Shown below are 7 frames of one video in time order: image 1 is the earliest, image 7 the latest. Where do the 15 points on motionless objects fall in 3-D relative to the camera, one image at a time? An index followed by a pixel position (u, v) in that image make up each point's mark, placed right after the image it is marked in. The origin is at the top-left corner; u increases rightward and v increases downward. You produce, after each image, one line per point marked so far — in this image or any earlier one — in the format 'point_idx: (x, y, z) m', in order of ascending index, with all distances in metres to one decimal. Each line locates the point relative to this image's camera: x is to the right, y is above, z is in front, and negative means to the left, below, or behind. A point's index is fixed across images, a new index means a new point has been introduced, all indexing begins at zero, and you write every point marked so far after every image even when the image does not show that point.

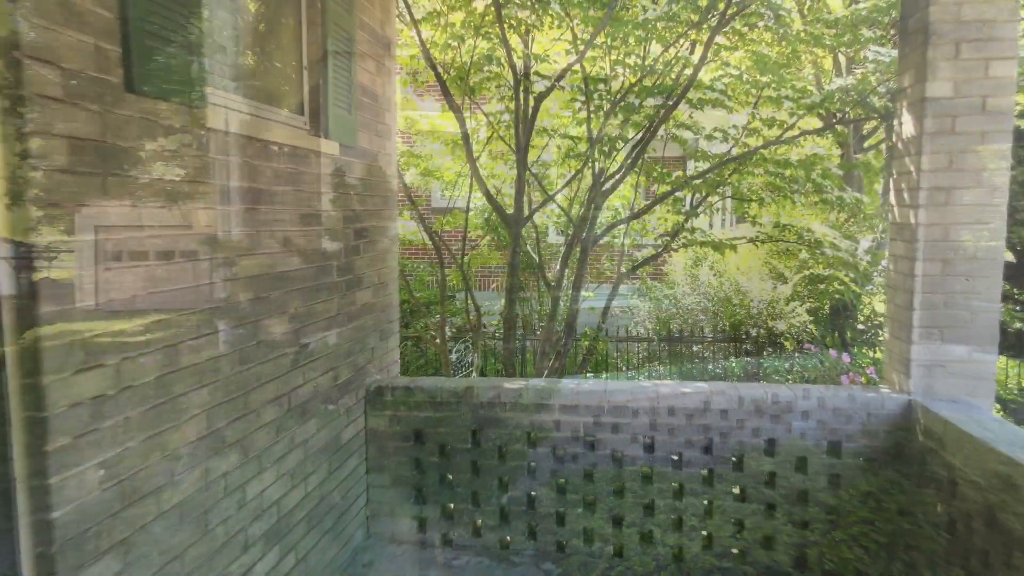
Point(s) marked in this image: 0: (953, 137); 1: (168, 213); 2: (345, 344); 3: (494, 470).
0: (+1.6, +0.6, +2.5) m
1: (-0.8, +0.2, +1.6) m
2: (-0.7, -0.2, +2.7) m
3: (-0.1, -0.8, +2.9) m
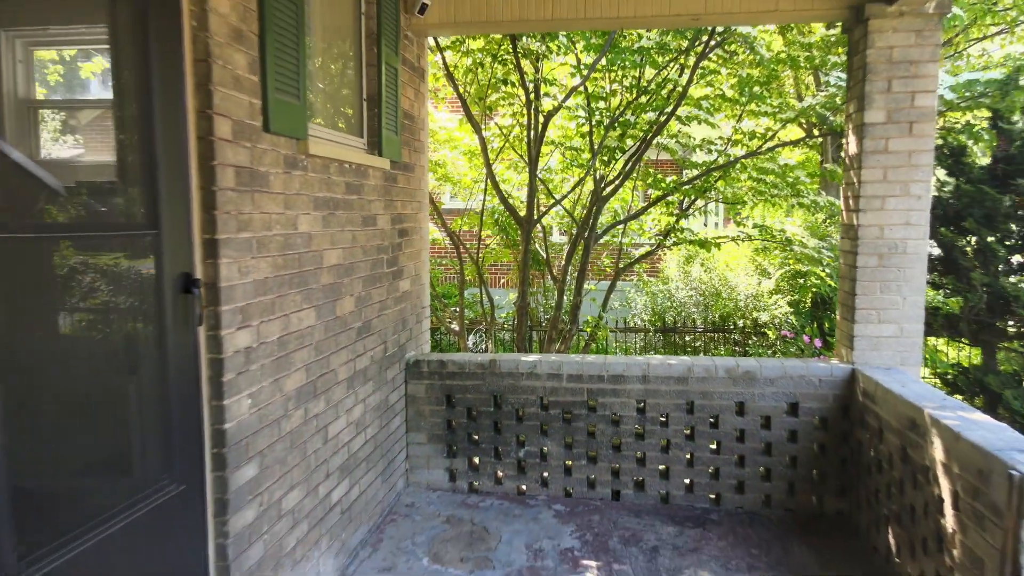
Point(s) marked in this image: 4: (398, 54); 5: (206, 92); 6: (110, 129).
0: (+1.7, +0.6, +3.1) m
1: (-0.7, +0.2, +2.2) m
2: (-0.6, -0.2, +3.3) m
3: (0.0, -0.7, +3.5) m
4: (-0.5, +1.1, +3.3) m
5: (-0.8, +0.5, +1.8) m
6: (-0.9, +0.4, +1.6) m
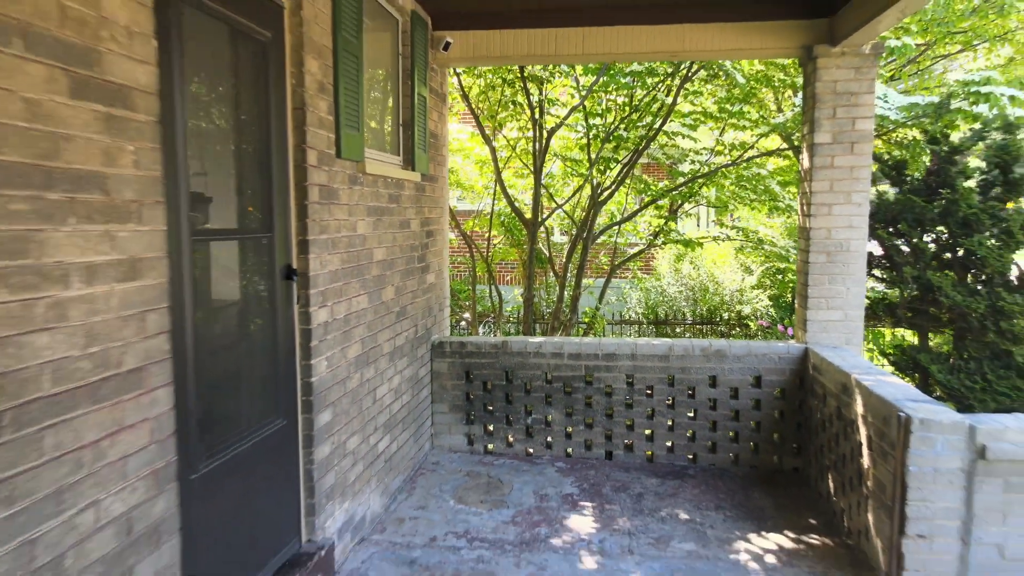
0: (+1.7, +0.6, +3.8) m
1: (-0.7, +0.3, +2.9) m
2: (-0.5, -0.1, +3.9) m
3: (+0.1, -0.7, +4.1) m
4: (-0.5, +1.2, +4.0) m
5: (-0.8, +0.6, +2.5) m
6: (-0.9, +0.4, +2.2) m
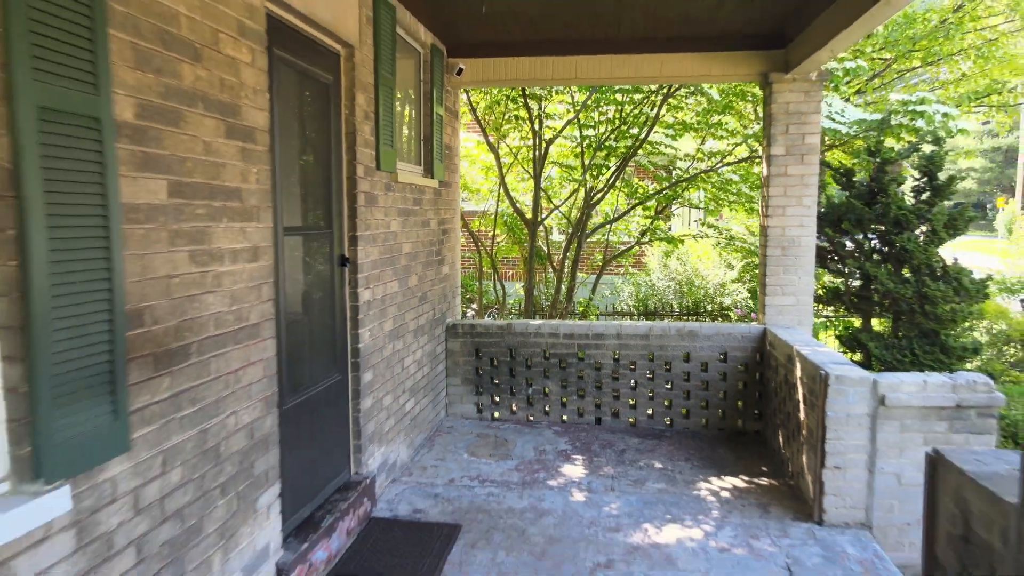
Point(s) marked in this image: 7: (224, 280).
0: (+1.8, +0.7, +4.5) m
1: (-0.7, +0.3, +3.6) m
2: (-0.5, 0.0, +4.6) m
3: (+0.1, -0.6, +4.8) m
4: (-0.5, +1.2, +4.7) m
5: (-0.7, +0.6, +3.2) m
6: (-0.8, +0.5, +2.9) m
7: (-0.9, 0.0, +2.1) m
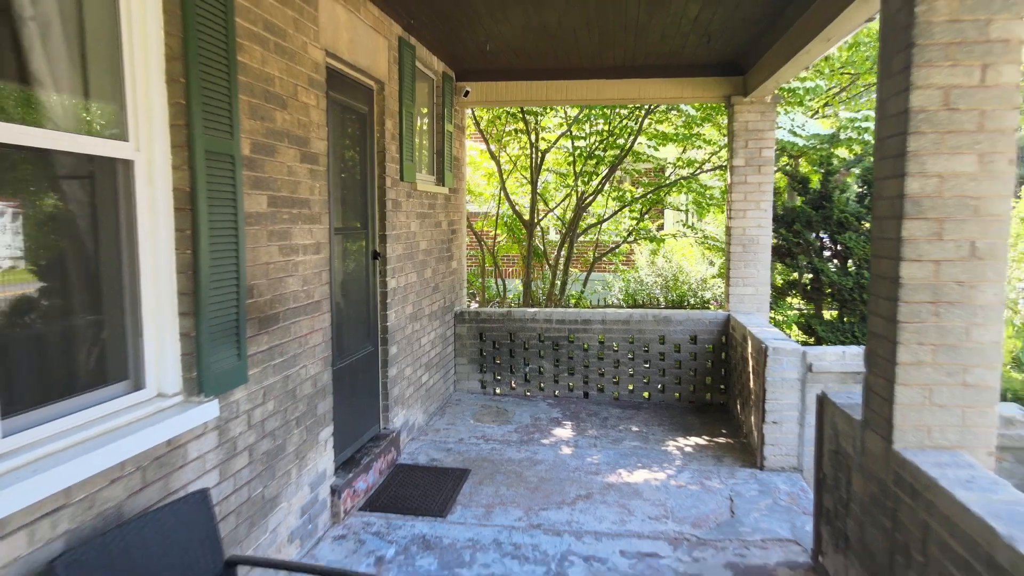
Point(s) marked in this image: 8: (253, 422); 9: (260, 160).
0: (+1.8, +0.8, +5.2) m
1: (-0.7, +0.4, +4.3) m
2: (-0.5, 0.0, +5.4) m
3: (+0.1, -0.5, +5.6) m
4: (-0.5, +1.3, +5.4) m
5: (-0.7, +0.7, +3.9) m
6: (-0.8, +0.5, +3.7) m
7: (-0.9, +0.1, +2.9) m
8: (-0.9, -0.5, +2.5) m
9: (-0.9, +0.5, +2.5) m
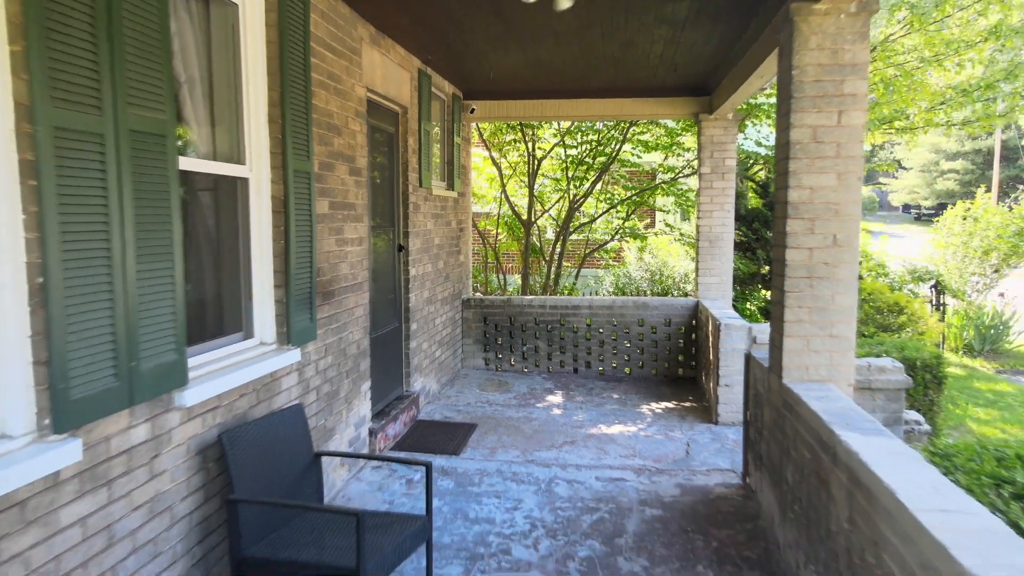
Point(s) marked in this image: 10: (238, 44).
0: (+1.8, +0.9, +6.1) m
1: (-0.7, +0.5, +5.2) m
2: (-0.5, +0.1, +6.3) m
3: (+0.1, -0.4, +6.4) m
4: (-0.5, +1.4, +6.3) m
5: (-0.7, +0.8, +4.8) m
6: (-0.8, +0.6, +4.6) m
7: (-0.9, +0.2, +3.7) m
8: (-0.9, -0.4, +3.4) m
9: (-0.9, +0.6, +3.4) m
10: (-1.1, +1.0, +2.8) m
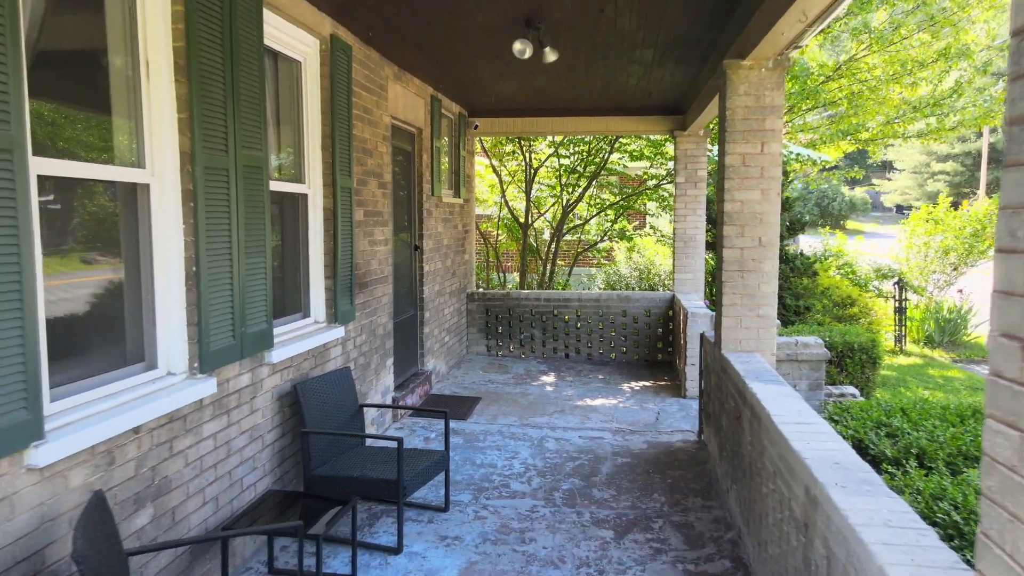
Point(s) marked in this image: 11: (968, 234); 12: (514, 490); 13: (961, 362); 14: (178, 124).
0: (+1.7, +0.9, +6.9) m
1: (-0.7, +0.6, +6.1) m
2: (-0.5, +0.2, +7.1) m
3: (+0.1, -0.4, +7.3) m
4: (-0.5, +1.4, +7.1) m
5: (-0.7, +0.8, +5.6) m
6: (-0.8, +0.7, +5.4) m
7: (-0.9, +0.2, +4.6) m
8: (-1.0, -0.3, +4.2) m
9: (-0.9, +0.6, +4.3) m
10: (-1.1, +1.0, +3.7) m
11: (+6.7, +0.8, +10.2) m
12: (0.0, -1.1, +3.9) m
13: (+5.9, -1.0, +9.2) m
14: (-1.2, +0.6, +2.5) m
